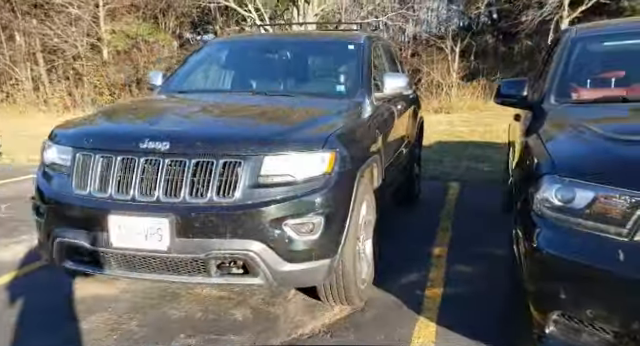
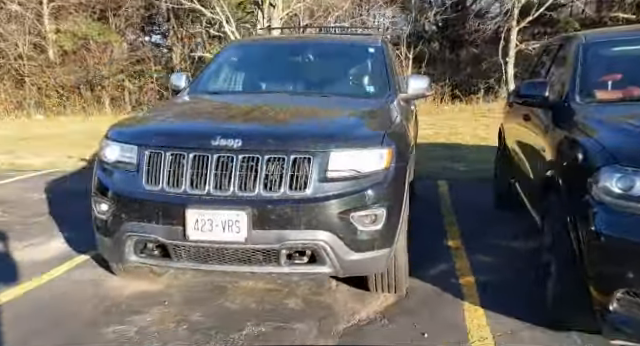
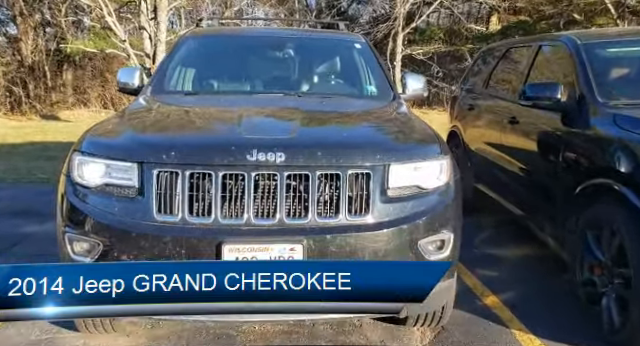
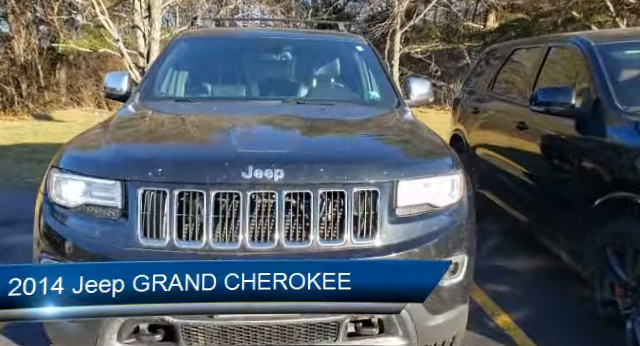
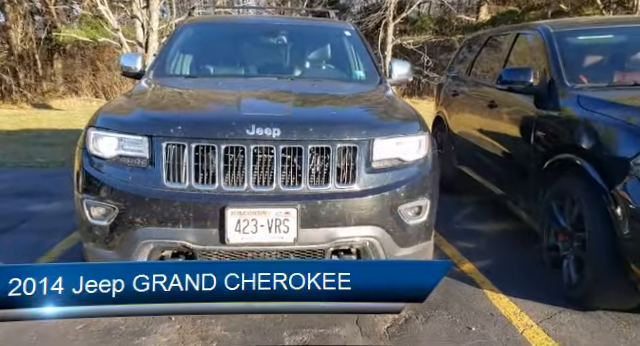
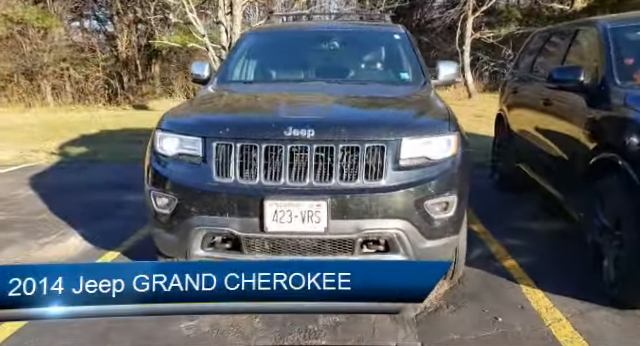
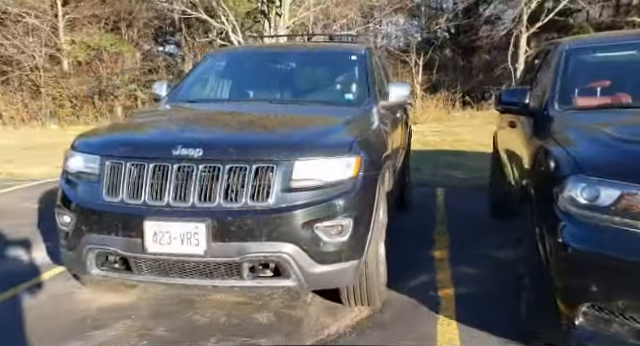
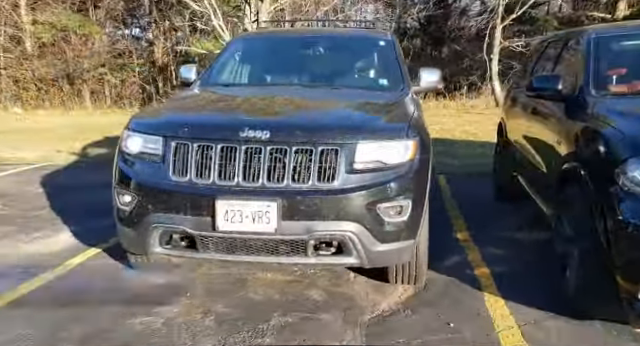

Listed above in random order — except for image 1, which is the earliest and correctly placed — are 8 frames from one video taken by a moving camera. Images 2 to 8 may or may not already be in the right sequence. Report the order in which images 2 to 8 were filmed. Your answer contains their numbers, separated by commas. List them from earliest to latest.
7, 2, 8, 6, 4, 5, 3
